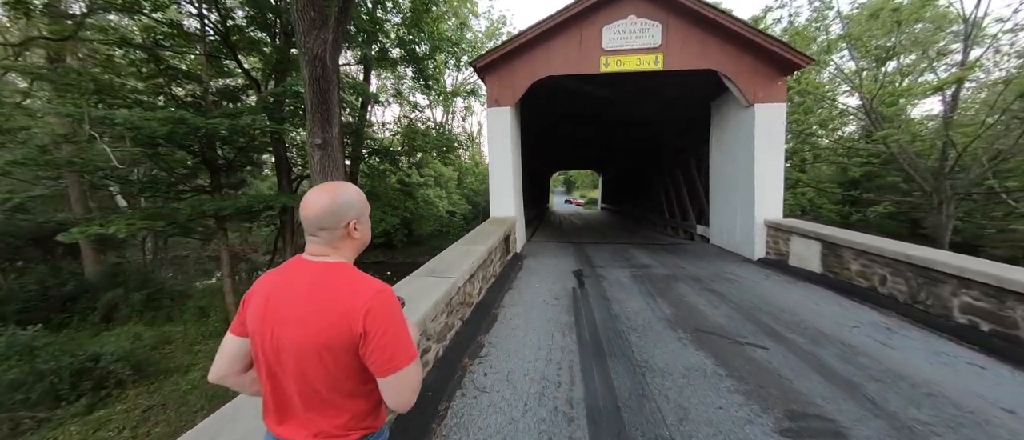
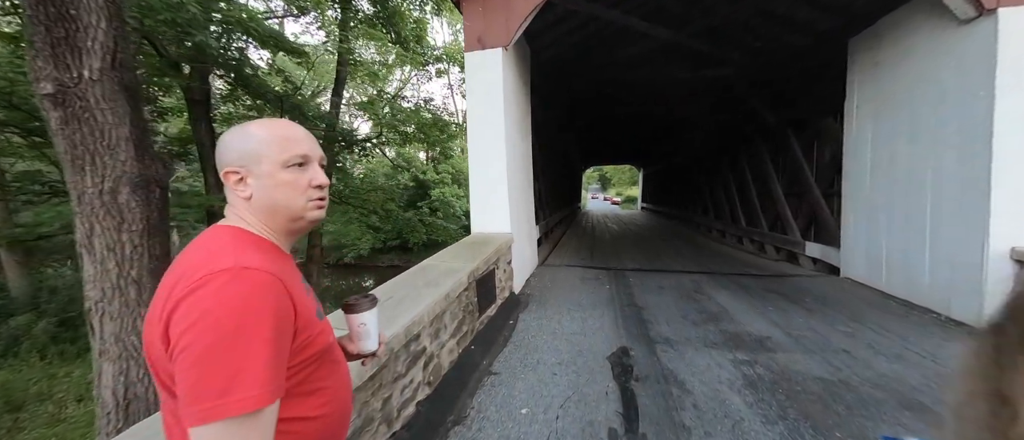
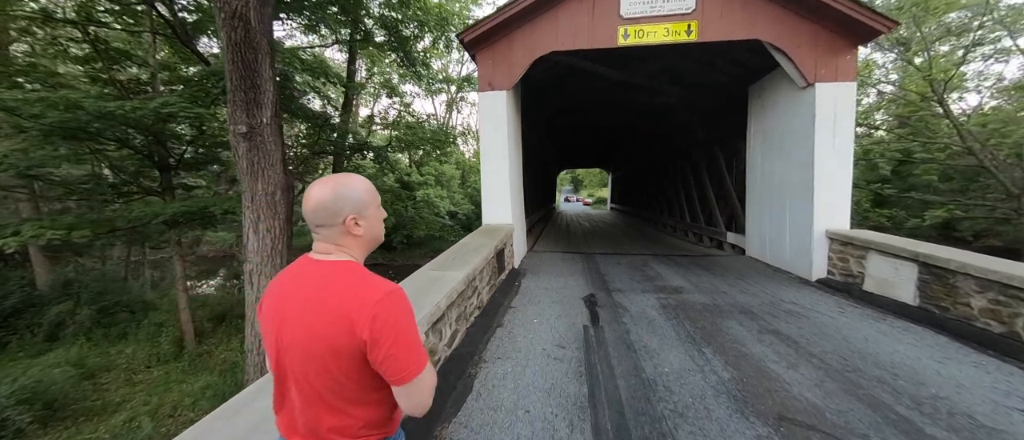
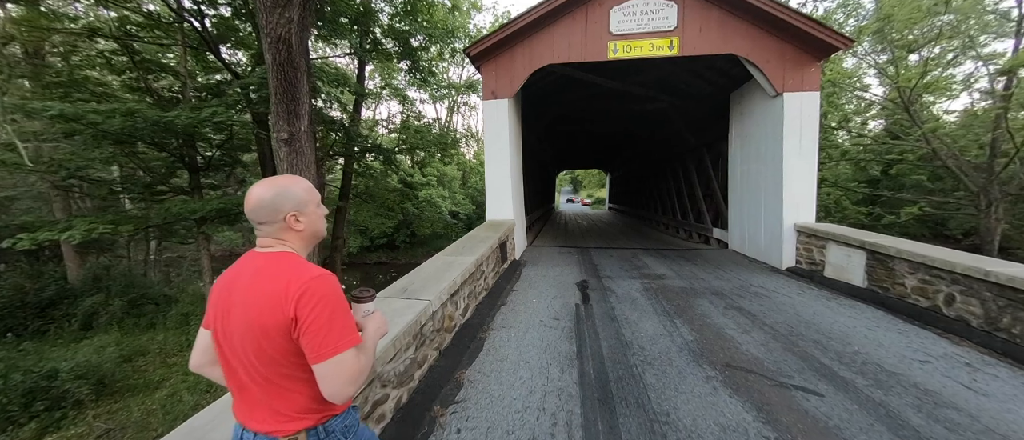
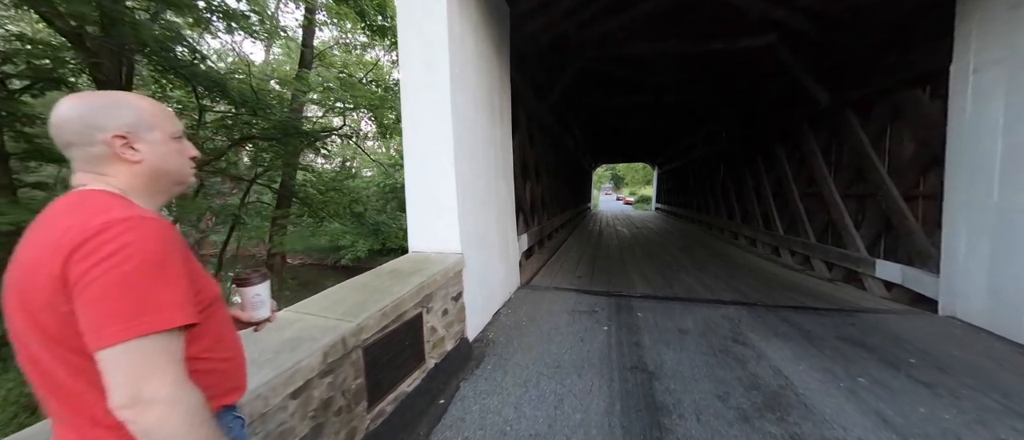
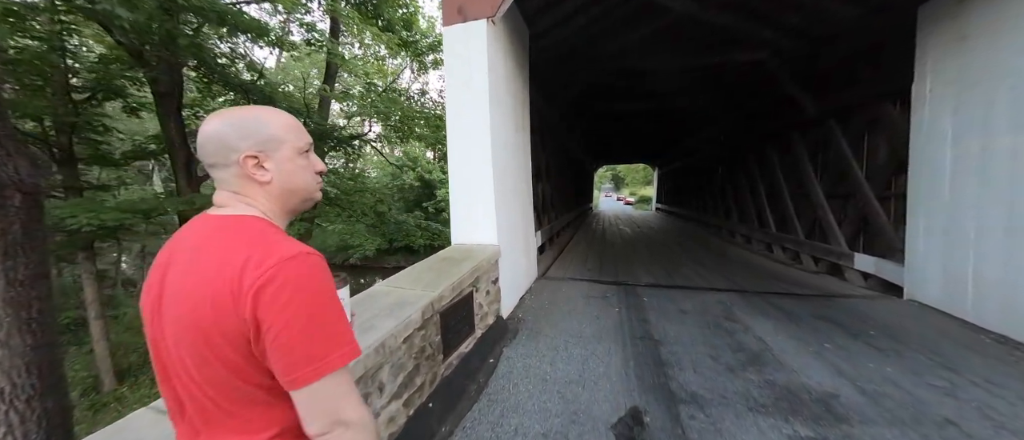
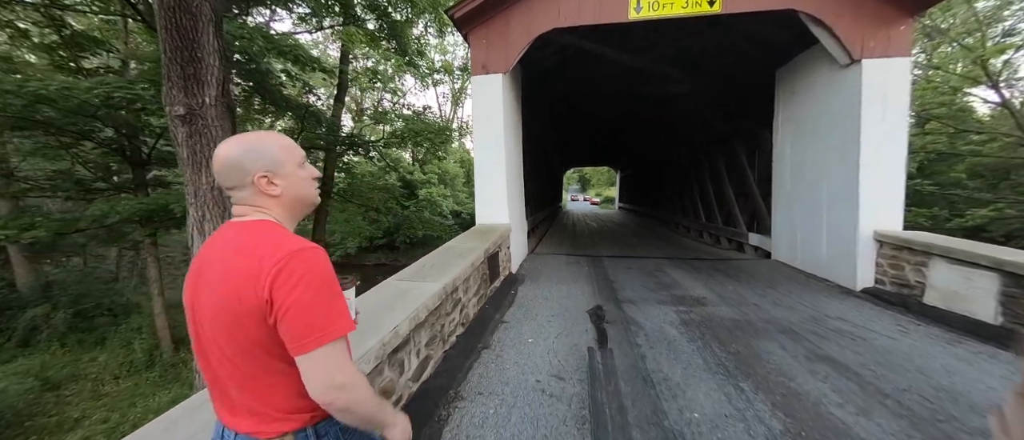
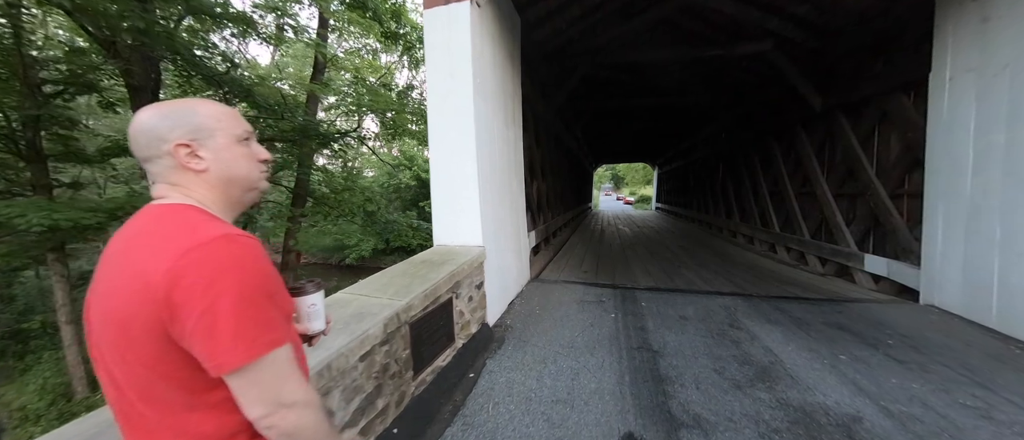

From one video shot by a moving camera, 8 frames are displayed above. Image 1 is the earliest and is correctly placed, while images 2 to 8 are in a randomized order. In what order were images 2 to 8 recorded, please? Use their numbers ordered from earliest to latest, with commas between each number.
4, 3, 7, 2, 6, 8, 5
